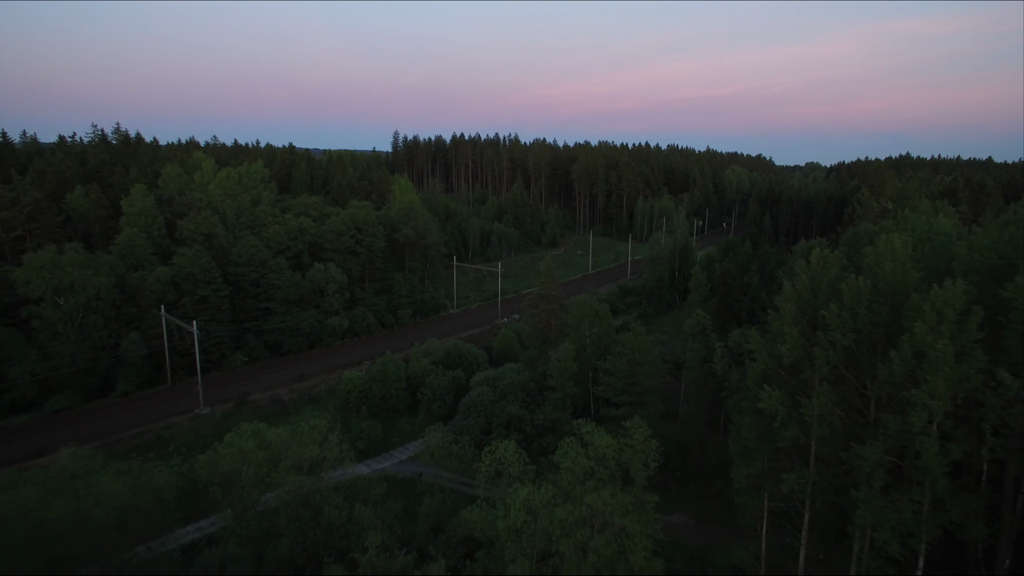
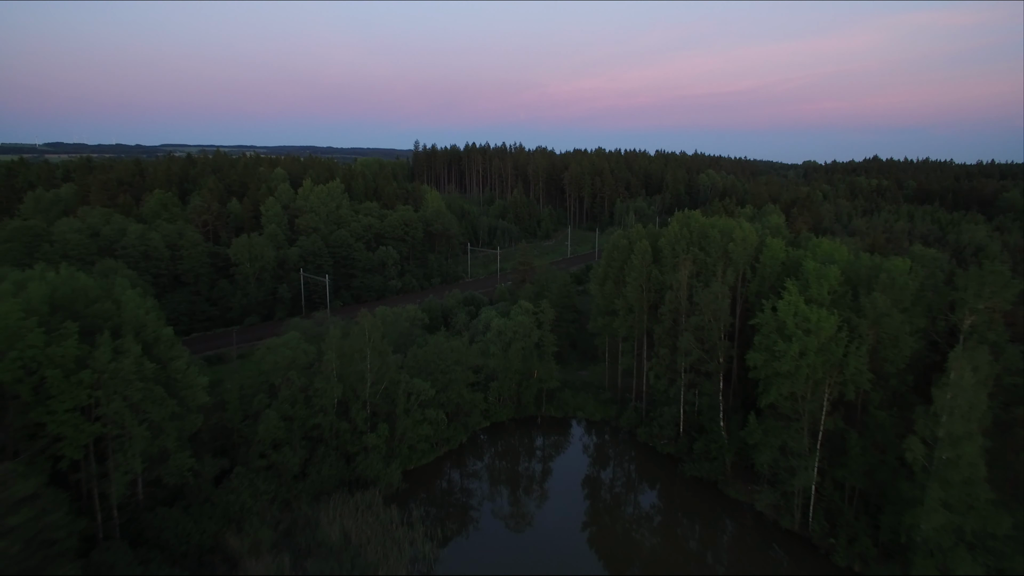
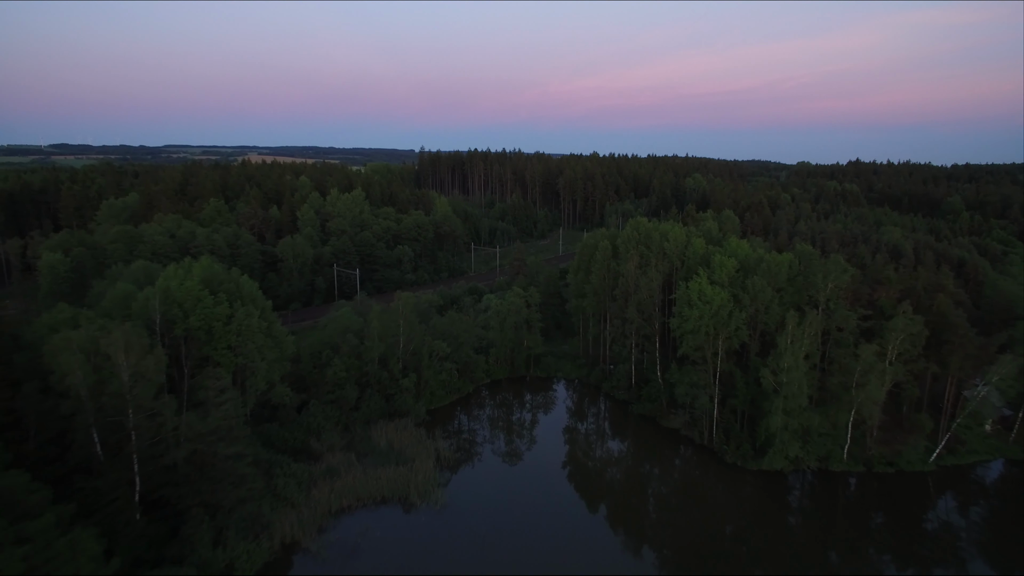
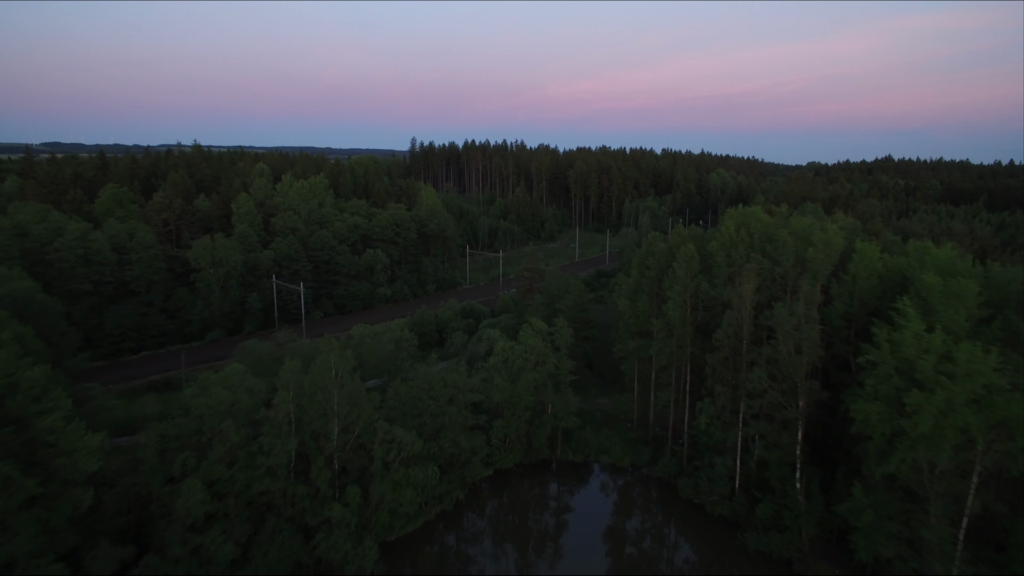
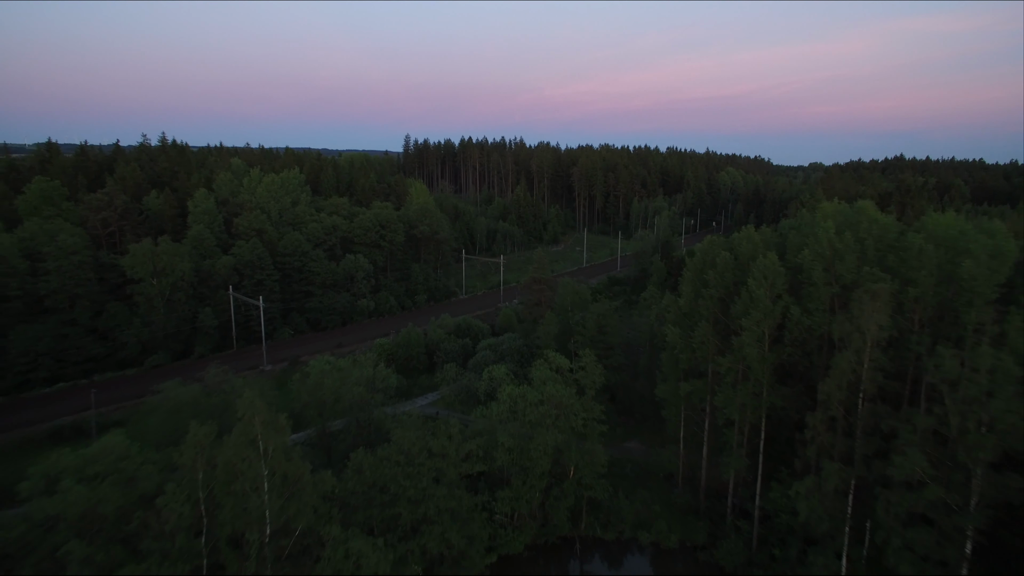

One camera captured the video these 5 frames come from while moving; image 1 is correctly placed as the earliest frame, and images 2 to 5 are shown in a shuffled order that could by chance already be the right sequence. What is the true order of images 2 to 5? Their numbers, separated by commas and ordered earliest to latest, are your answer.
5, 4, 2, 3
